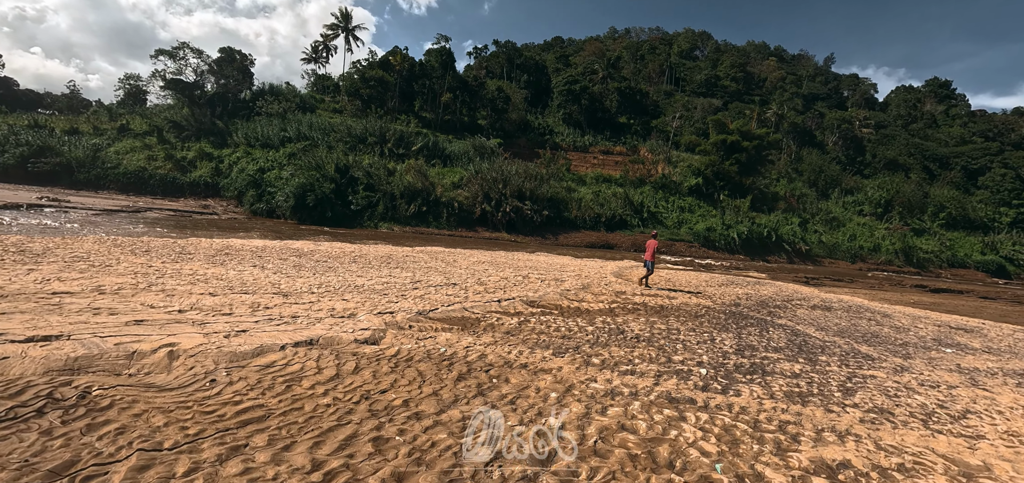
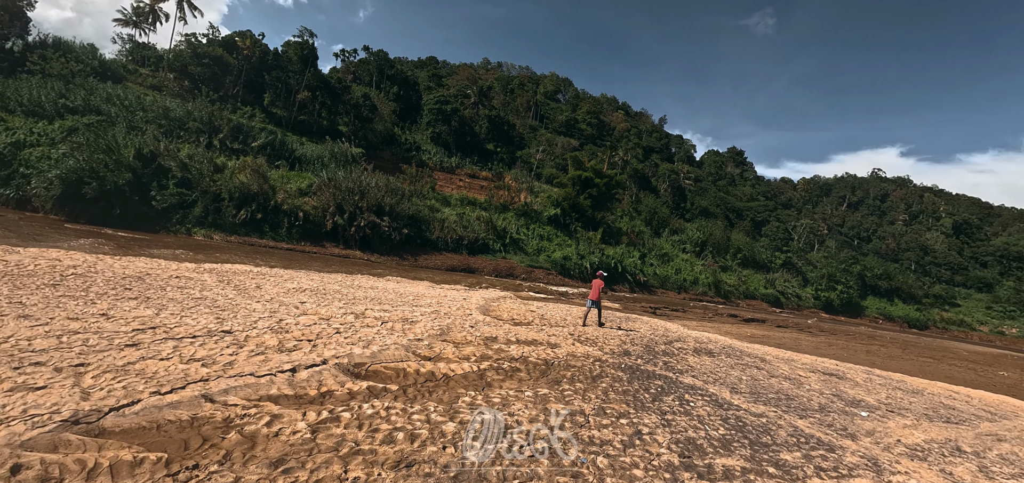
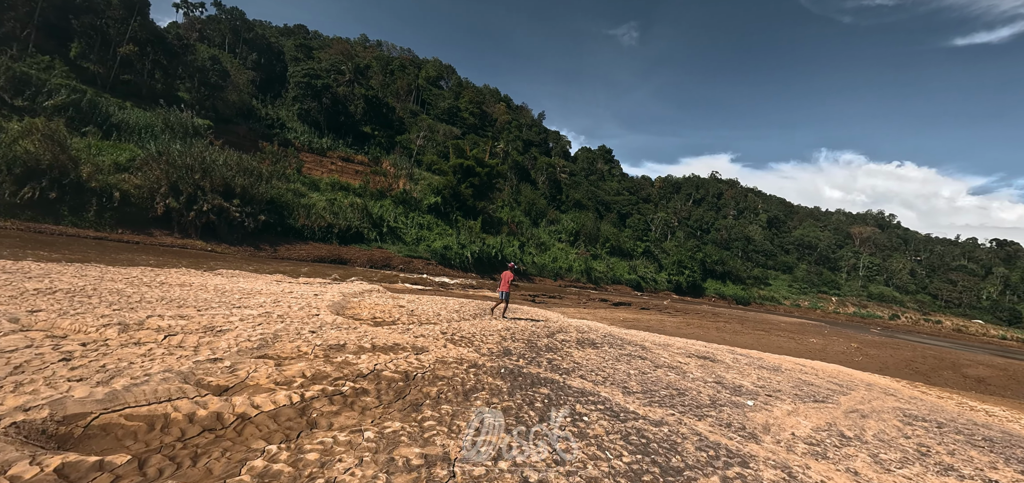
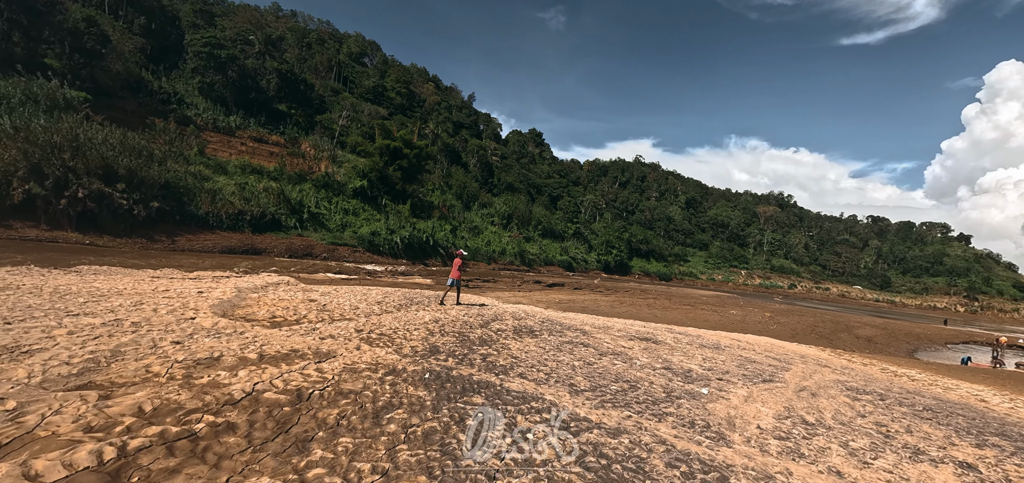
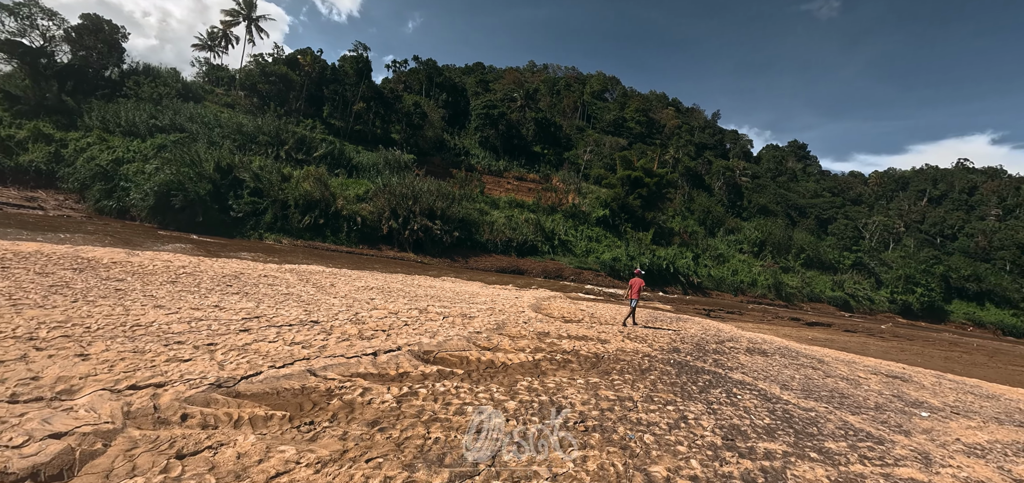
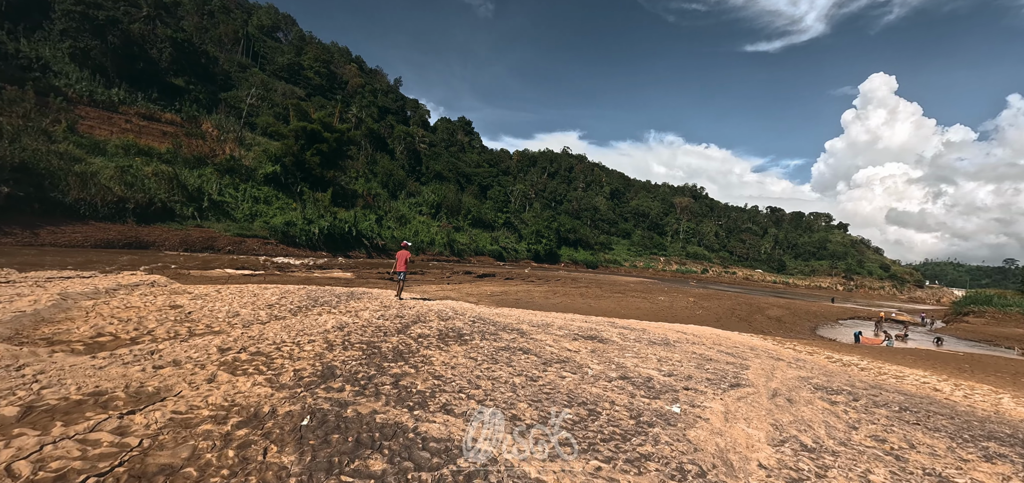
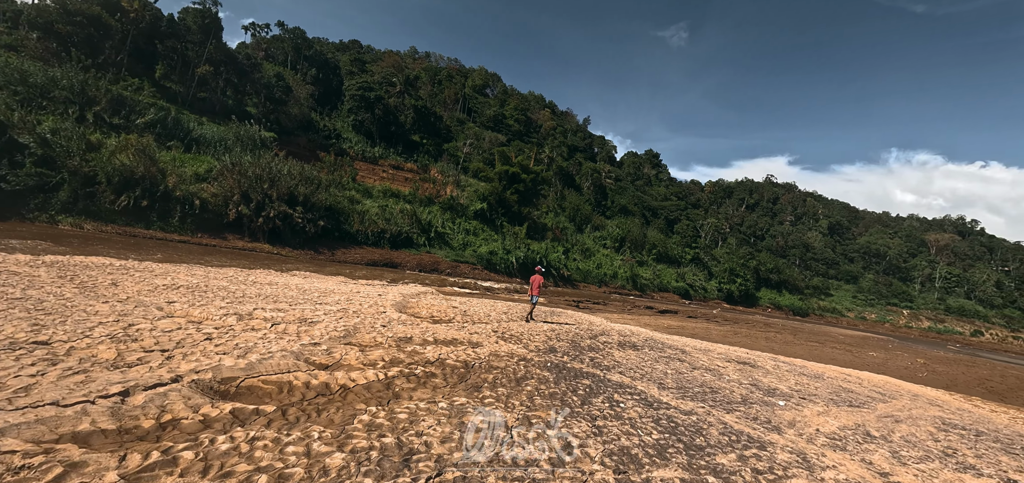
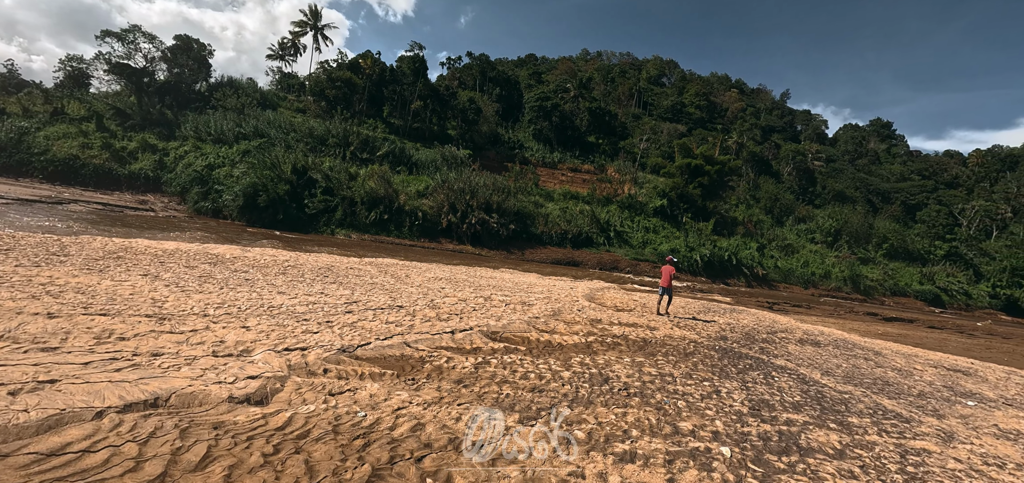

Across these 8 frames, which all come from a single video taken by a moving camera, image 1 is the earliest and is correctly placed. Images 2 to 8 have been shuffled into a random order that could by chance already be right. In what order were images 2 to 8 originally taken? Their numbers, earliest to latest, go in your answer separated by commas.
8, 5, 2, 7, 3, 4, 6
